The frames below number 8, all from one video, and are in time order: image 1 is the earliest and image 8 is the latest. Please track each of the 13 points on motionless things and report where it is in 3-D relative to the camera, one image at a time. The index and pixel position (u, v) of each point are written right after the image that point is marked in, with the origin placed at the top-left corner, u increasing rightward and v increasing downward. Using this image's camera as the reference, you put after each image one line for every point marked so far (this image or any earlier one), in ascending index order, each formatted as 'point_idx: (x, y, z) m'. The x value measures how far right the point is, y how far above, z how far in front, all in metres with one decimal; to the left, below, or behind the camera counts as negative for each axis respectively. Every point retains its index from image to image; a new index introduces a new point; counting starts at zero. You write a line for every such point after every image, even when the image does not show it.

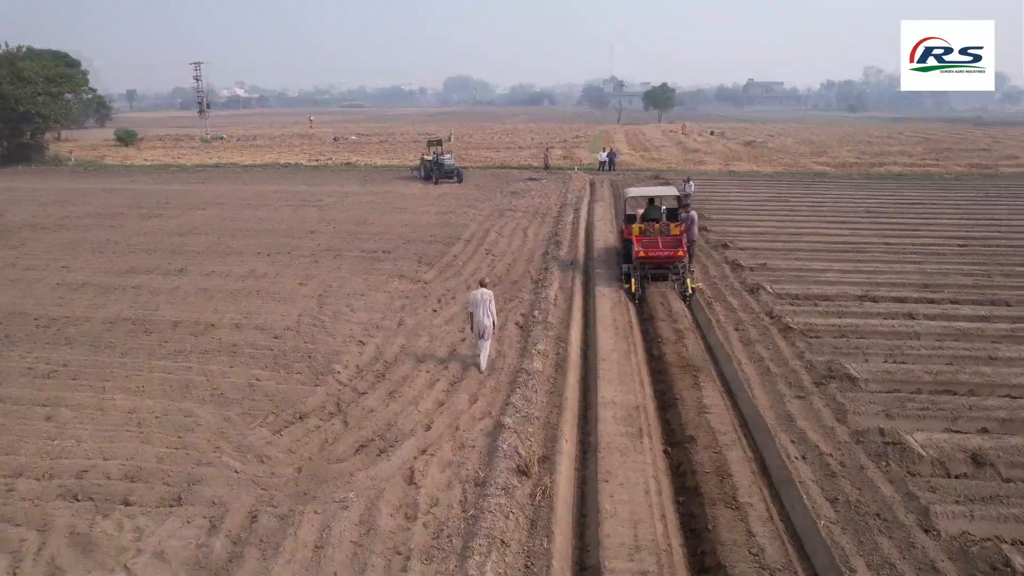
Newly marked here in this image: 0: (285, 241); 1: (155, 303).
0: (-5.4, +1.1, +15.2) m
1: (-5.9, -0.3, +10.6) m
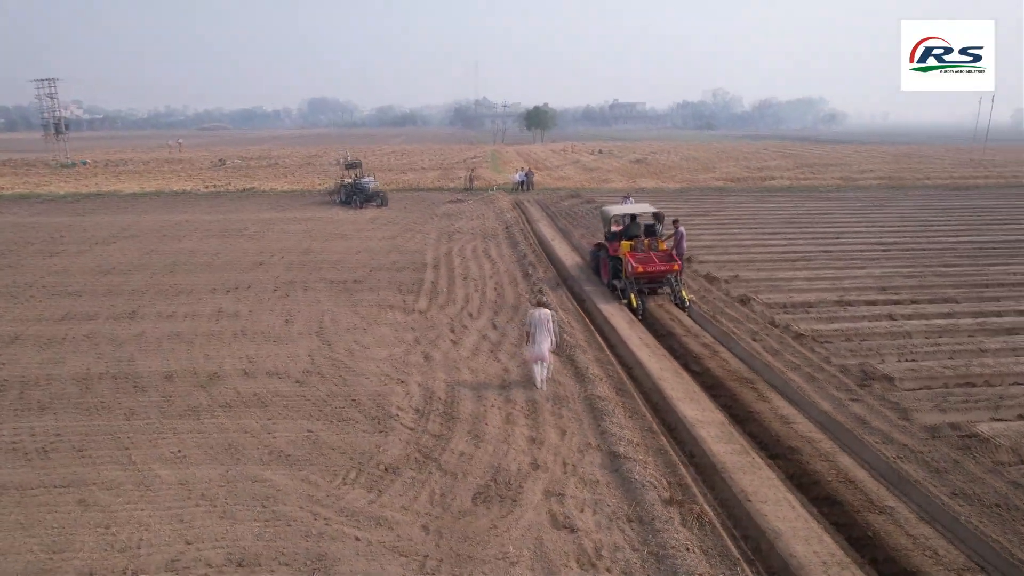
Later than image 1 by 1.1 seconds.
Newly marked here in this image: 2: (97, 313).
0: (-6.0, +0.3, +13.8) m
1: (-5.5, -1.0, +9.2) m
2: (-7.2, -0.4, +11.2) m
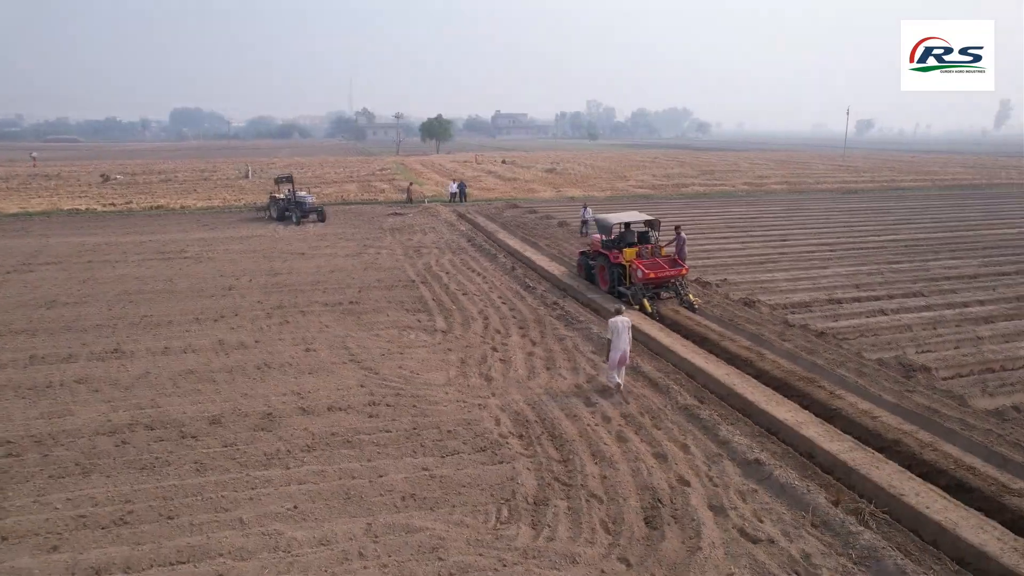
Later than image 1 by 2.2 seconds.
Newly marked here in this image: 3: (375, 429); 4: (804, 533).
0: (-5.9, -0.3, +12.5) m
1: (-4.6, -1.4, +8.0) m
2: (-6.6, -1.0, +9.6) m
3: (-1.5, -1.6, +7.2) m
4: (+2.5, -2.1, +5.4) m
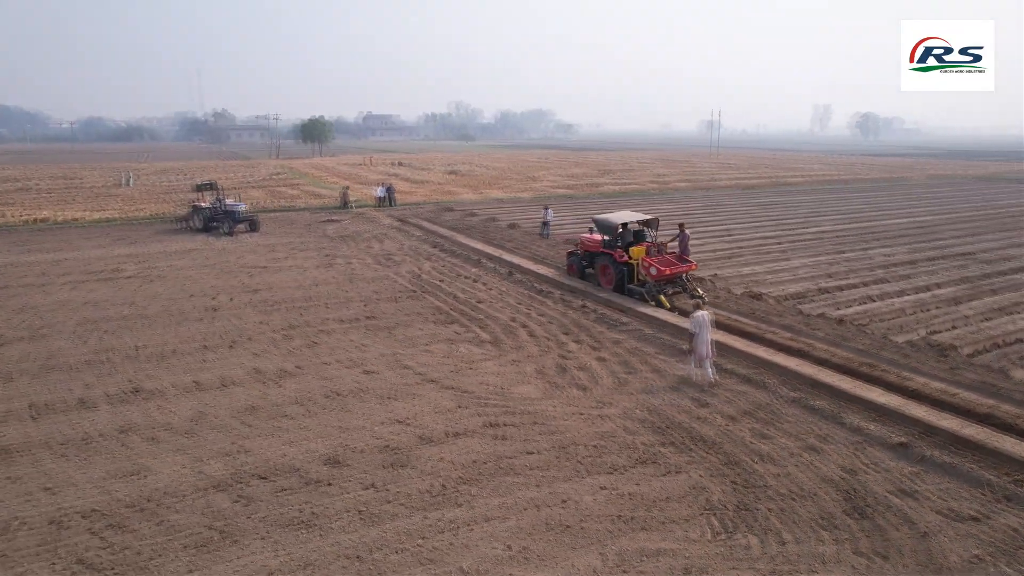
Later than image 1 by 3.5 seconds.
0: (-5.3, -0.7, +11.0) m
1: (-3.1, -1.7, +6.9) m
2: (-5.4, -1.4, +8.1) m
3: (+0.1, -1.7, +6.8) m
4: (+4.4, -2.0, +5.8) m
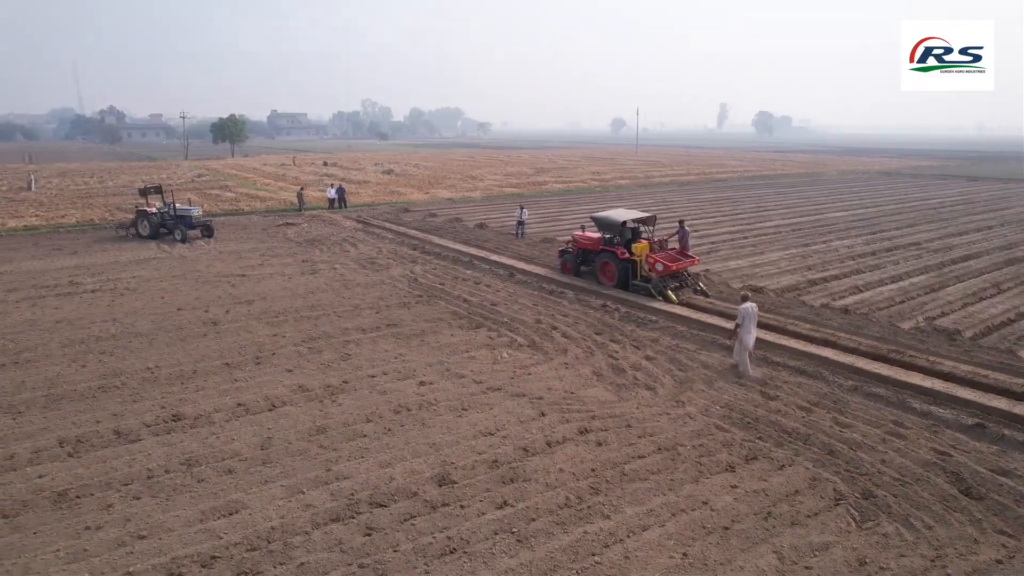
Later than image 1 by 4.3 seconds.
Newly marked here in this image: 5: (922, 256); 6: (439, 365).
0: (-4.7, -0.8, +10.1) m
1: (-1.9, -1.8, +6.4) m
2: (-4.4, -1.6, +7.2) m
3: (+1.2, -1.8, +6.6) m
4: (+5.6, -1.9, +6.2) m
5: (+11.0, +0.9, +17.1) m
6: (-1.1, -1.1, +9.2) m
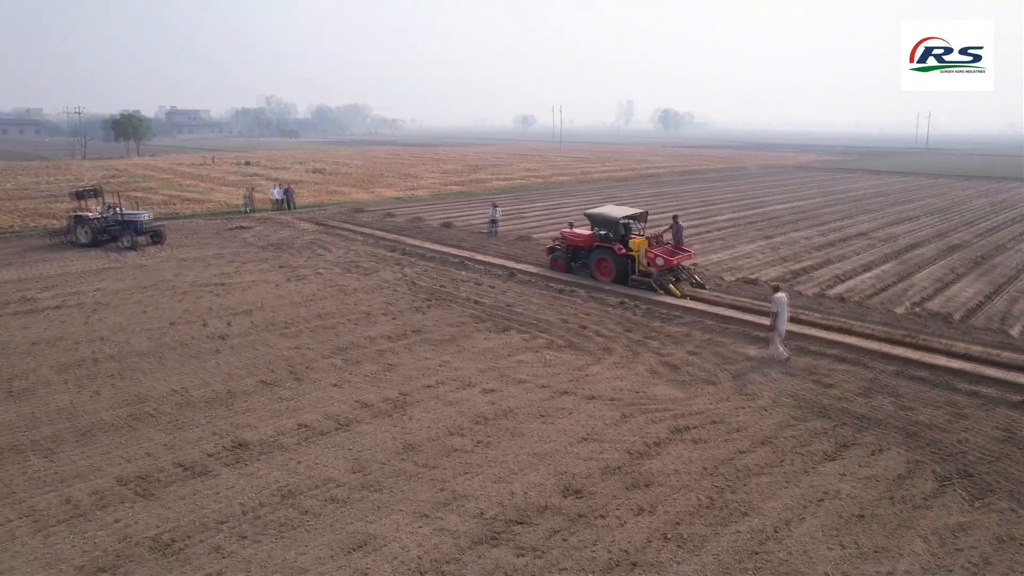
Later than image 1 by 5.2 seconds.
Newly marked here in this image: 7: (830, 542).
0: (-4.1, -1.0, +9.3) m
1: (-0.8, -1.9, +6.0) m
2: (-3.4, -1.8, +6.5) m
3: (+2.3, -1.7, +6.7) m
4: (+6.7, -1.7, +6.9) m
5: (+10.5, +1.2, +18.4) m
6: (-0.3, -1.1, +8.9) m
7: (+2.6, -2.1, +5.2) m
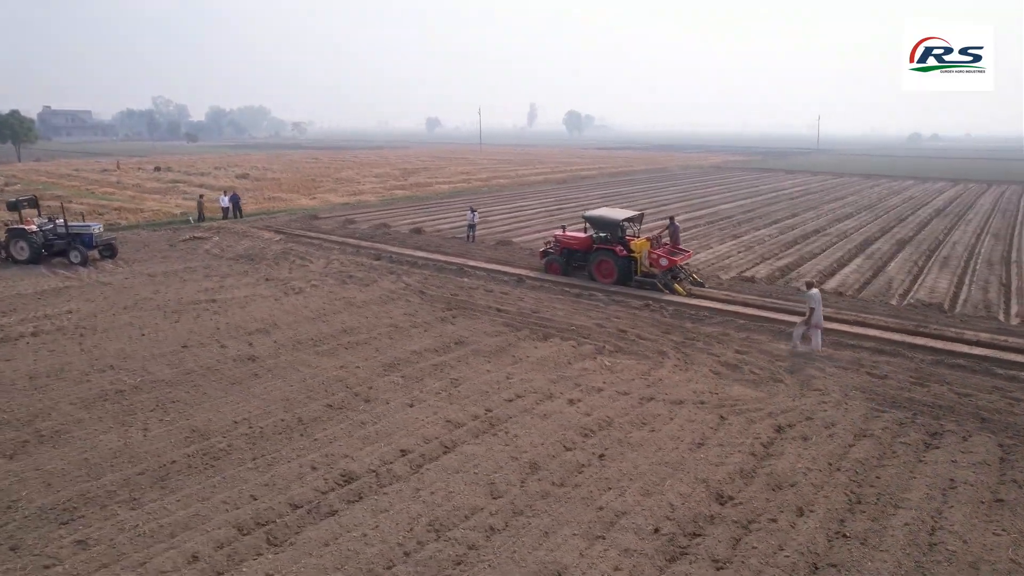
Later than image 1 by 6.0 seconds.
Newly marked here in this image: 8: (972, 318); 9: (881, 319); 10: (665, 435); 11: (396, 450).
0: (-3.2, -1.3, +8.5) m
1: (+0.6, -2.0, +5.7) m
2: (-2.0, -1.9, +5.8) m
3: (+3.6, -1.7, +6.9) m
4: (+7.9, -1.5, +7.7) m
5: (+9.9, +1.4, +19.6) m
6: (+0.7, -1.2, +8.6) m
7: (+4.1, -2.1, +5.5) m
8: (+8.5, -0.6, +11.8) m
9: (+6.7, -0.6, +11.7) m
10: (+1.7, -1.6, +7.1) m
11: (-1.3, -1.7, +6.8) m
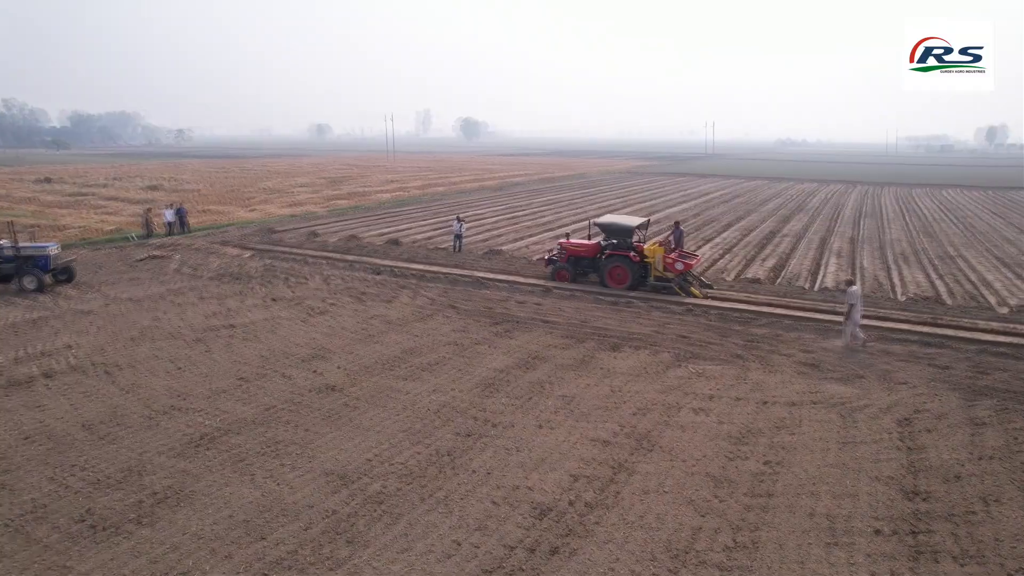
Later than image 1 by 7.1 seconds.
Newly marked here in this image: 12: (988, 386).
0: (-1.6, -1.5, +7.9) m
1: (+2.6, -2.1, +5.7) m
2: (0.0, -2.1, +5.4) m
3: (+5.3, -1.7, +7.3) m
4: (+9.4, -1.4, +8.8) m
5: (+9.3, +1.5, +20.9) m
6: (+2.1, -1.4, +8.6) m
7: (+6.0, -2.0, +6.0) m
8: (+9.3, -0.4, +13.0) m
9: (+7.6, -0.5, +12.5) m
10: (+3.4, -1.7, +7.2) m
11: (+0.5, -1.9, +6.4) m
12: (+6.6, -1.4, +8.8) m
